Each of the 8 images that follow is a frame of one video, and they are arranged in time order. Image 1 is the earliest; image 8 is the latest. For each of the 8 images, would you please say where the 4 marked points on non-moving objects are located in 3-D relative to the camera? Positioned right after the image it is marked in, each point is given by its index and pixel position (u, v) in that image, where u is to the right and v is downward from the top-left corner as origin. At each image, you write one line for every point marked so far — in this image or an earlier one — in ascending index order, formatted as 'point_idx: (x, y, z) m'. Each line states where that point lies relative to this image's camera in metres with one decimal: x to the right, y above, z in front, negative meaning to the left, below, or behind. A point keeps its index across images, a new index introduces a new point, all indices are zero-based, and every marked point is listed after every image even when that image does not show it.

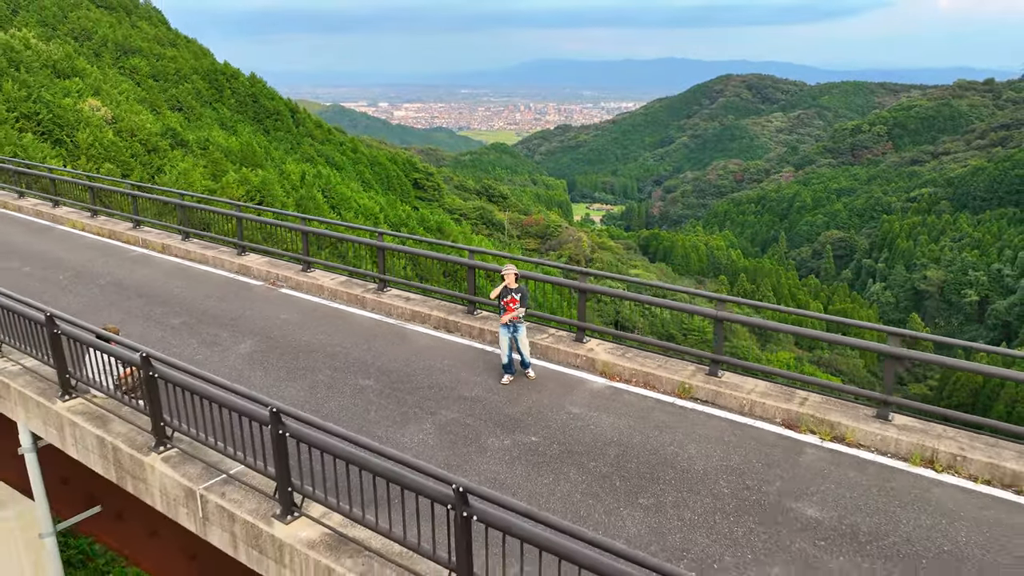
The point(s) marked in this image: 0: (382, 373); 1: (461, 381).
0: (-1.5, -0.9, +7.3) m
1: (-0.6, -1.0, +7.5) m
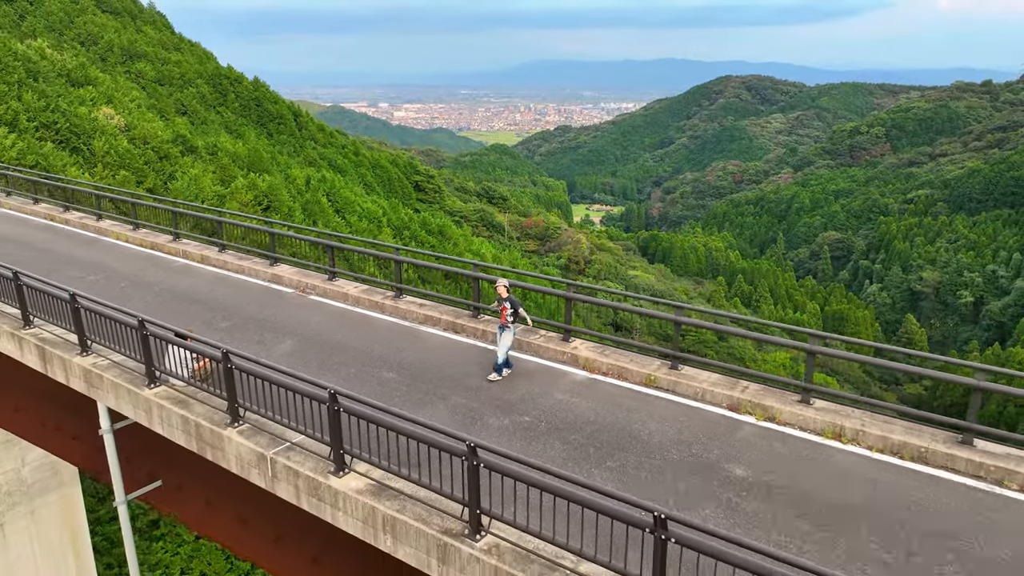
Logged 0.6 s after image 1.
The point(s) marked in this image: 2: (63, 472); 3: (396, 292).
0: (-1.5, -1.0, +8.2) m
1: (-0.6, -1.0, +8.3) m
2: (-7.8, -3.1, +10.5) m
3: (-1.7, -0.1, +10.1) m
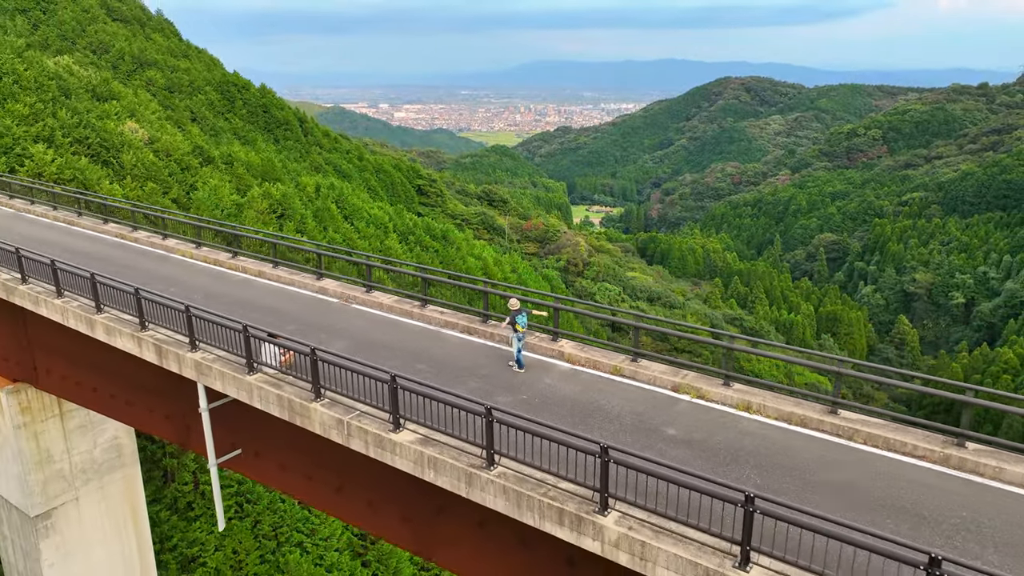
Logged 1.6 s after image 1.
0: (-1.5, -1.1, +9.9) m
1: (-0.6, -1.2, +10.0) m
2: (-7.8, -3.3, +12.2) m
3: (-1.7, -0.3, +11.8) m
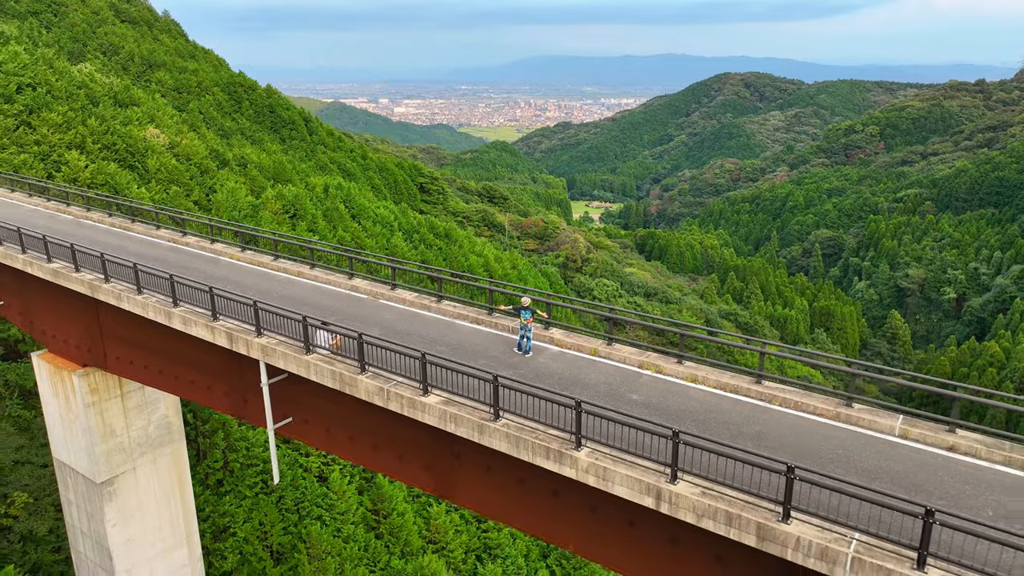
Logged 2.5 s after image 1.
0: (-1.5, -1.1, +11.6) m
1: (-0.6, -1.1, +11.7) m
2: (-7.8, -3.2, +13.9) m
3: (-1.7, -0.2, +13.5) m
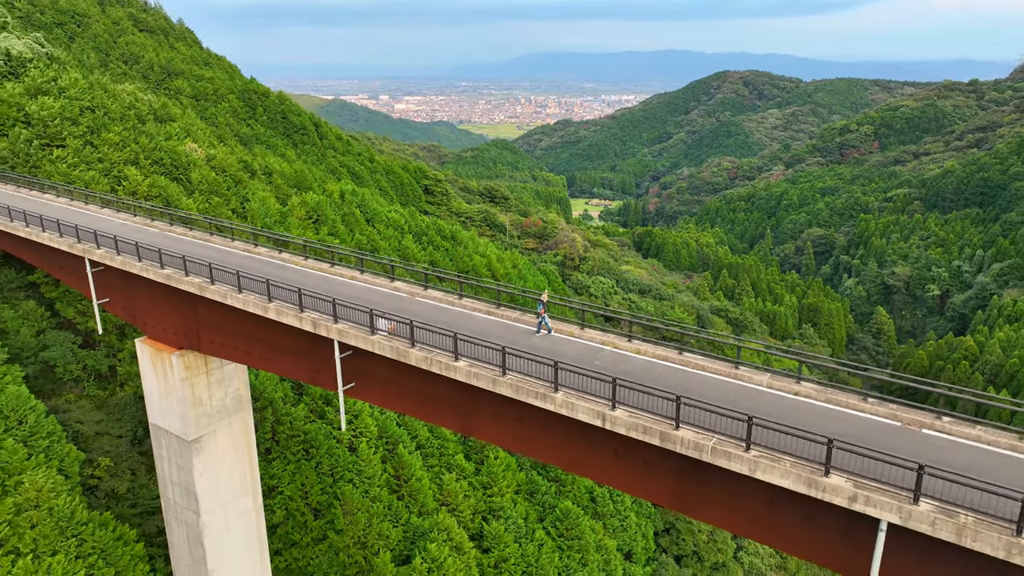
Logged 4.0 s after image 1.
0: (-1.4, -1.1, +15.1) m
1: (-0.6, -1.2, +15.2) m
2: (-7.7, -3.2, +17.4) m
3: (-1.6, -0.2, +17.0) m
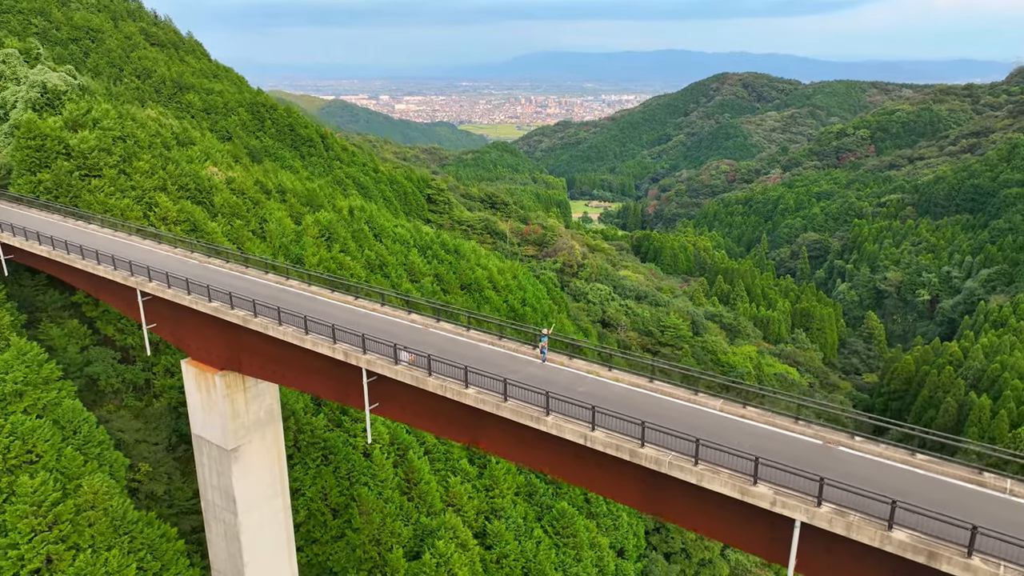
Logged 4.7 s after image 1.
0: (-1.4, -2.0, +17.4) m
1: (-0.6, -2.0, +17.5) m
2: (-7.7, -4.1, +19.7) m
3: (-1.6, -1.1, +19.2) m
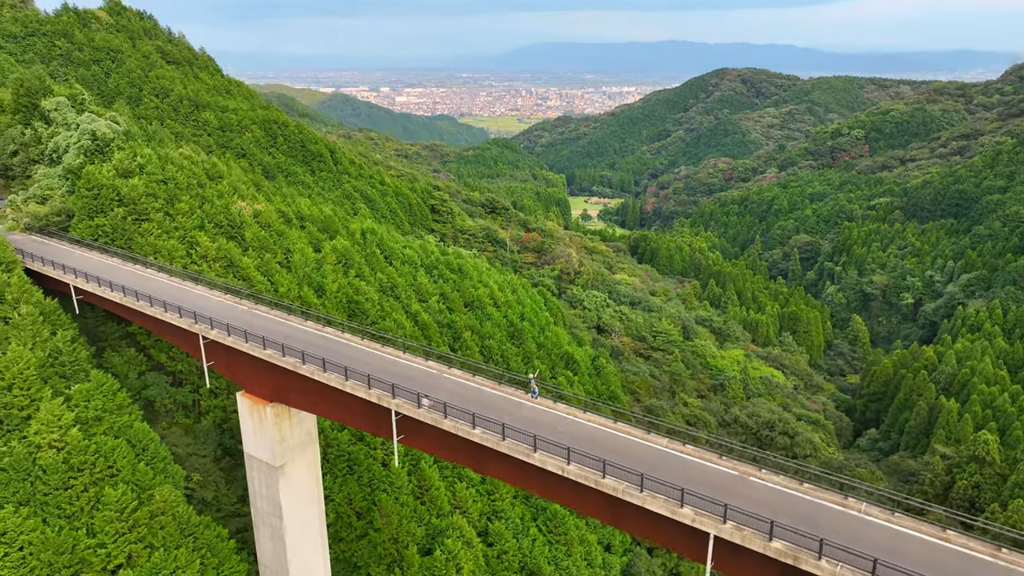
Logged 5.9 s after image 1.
0: (-1.5, -3.7, +21.3) m
1: (-0.7, -3.7, +21.4) m
2: (-7.8, -5.8, +23.7) m
3: (-1.7, -2.8, +23.2) m
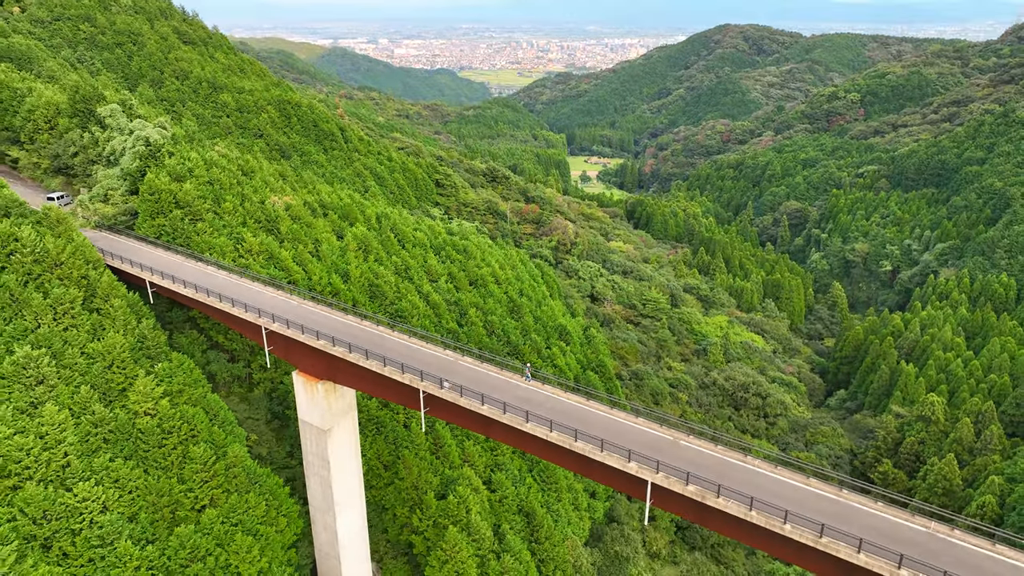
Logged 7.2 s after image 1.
0: (-1.5, -3.8, +27.2) m
1: (-0.7, -3.9, +27.3) m
2: (-7.8, -5.7, +29.7) m
3: (-1.7, -2.8, +29.0) m
